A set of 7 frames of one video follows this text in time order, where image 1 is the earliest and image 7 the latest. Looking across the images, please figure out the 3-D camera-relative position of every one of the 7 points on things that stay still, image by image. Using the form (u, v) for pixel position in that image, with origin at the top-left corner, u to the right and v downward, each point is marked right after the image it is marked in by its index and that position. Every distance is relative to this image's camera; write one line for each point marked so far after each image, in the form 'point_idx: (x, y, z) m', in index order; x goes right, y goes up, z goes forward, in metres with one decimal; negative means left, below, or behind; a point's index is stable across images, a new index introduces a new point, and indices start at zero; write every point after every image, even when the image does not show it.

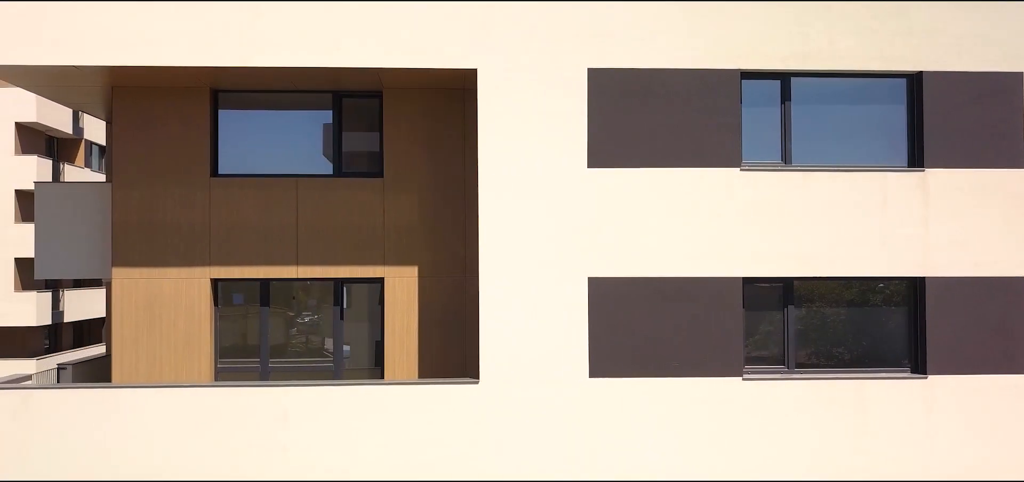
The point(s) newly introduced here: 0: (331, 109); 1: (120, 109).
0: (-2.0, +1.5, +7.3) m
1: (-4.3, +1.4, +7.1) m
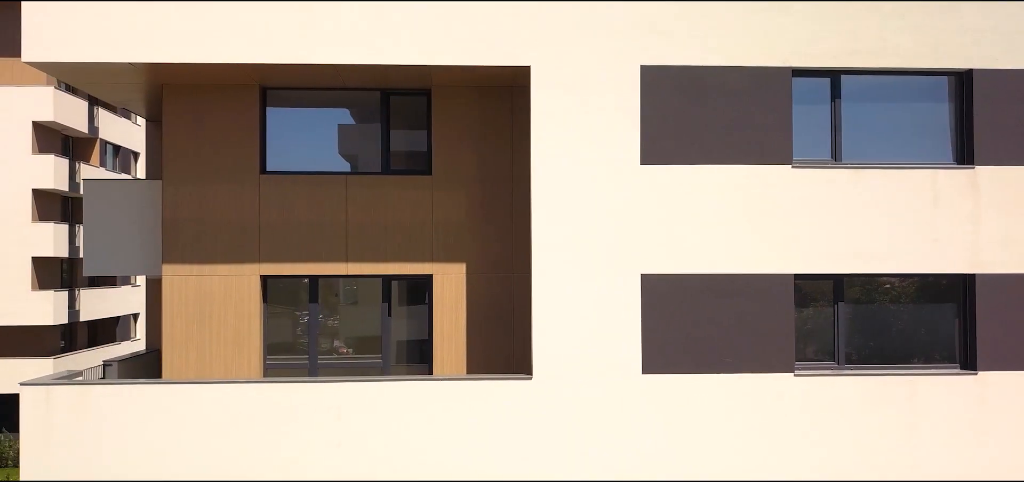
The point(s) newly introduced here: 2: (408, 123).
0: (-1.5, +1.5, +7.4) m
1: (-3.7, +1.5, +7.1) m
2: (-1.2, +1.4, +7.4) m
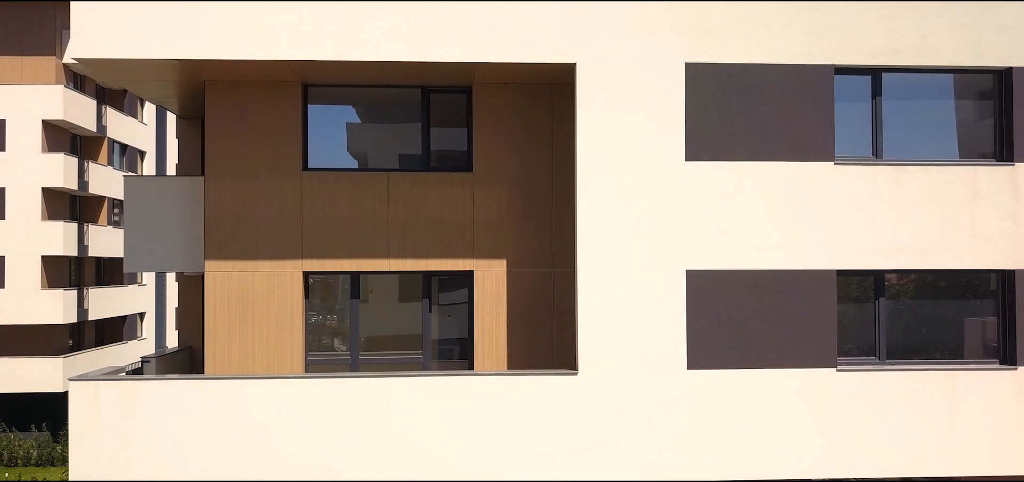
0: (-1.1, +1.6, +7.4) m
1: (-3.3, +1.5, +7.1) m
2: (-0.7, +1.4, +7.5) m
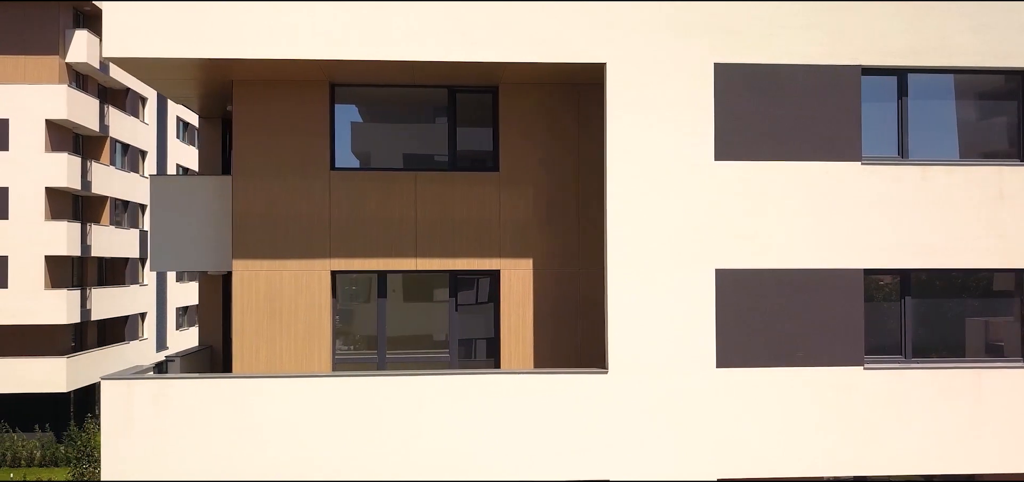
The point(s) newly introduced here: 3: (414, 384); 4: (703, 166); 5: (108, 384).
0: (-0.8, +1.6, +7.4) m
1: (-3.0, +1.5, +7.2) m
2: (-0.4, +1.4, +7.5) m
3: (-1.0, -1.4, +6.3) m
4: (+1.9, +0.8, +6.5) m
5: (-3.8, -1.3, +6.1) m
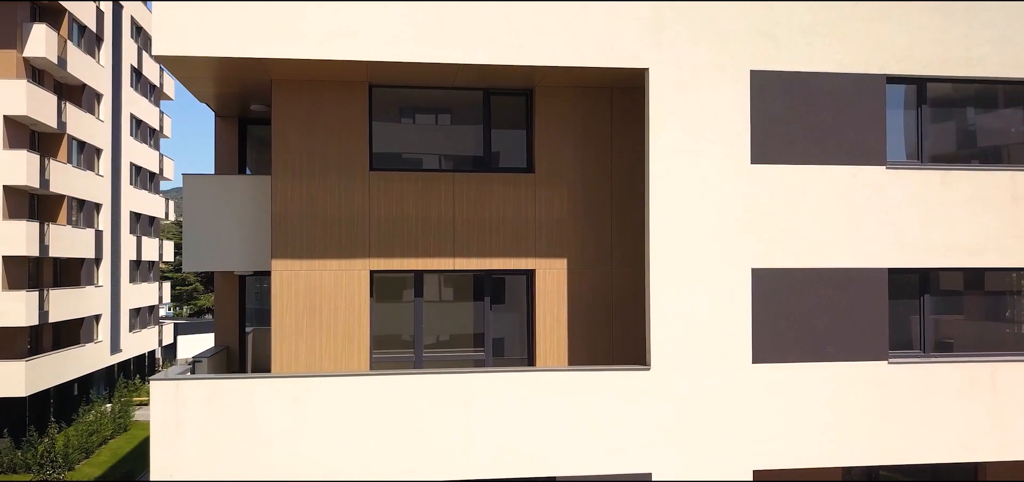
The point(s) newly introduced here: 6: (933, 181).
0: (-0.4, +1.6, +7.5) m
1: (-2.6, +1.5, +7.1) m
2: (0.0, +1.4, +7.6) m
3: (-0.5, -1.4, +6.4) m
4: (+2.4, +0.8, +6.7) m
5: (-3.3, -1.3, +6.0) m
6: (+4.5, +0.6, +7.0) m
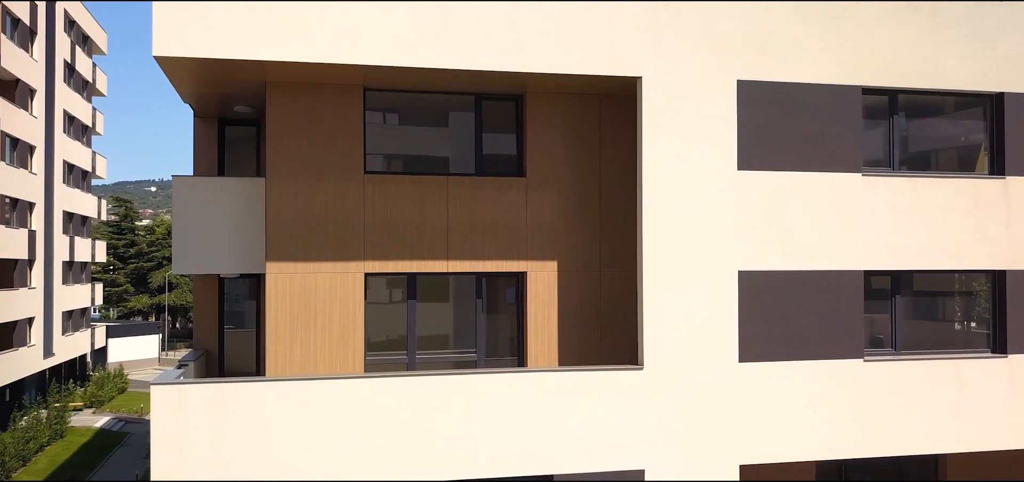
0: (-0.4, +1.5, +7.6) m
1: (-2.6, +1.5, +7.1) m
2: (-0.1, +1.4, +7.7) m
3: (-0.5, -1.4, +6.5) m
4: (+2.3, +0.7, +7.0) m
5: (-3.3, -1.4, +5.9) m
6: (+4.5, +0.6, +7.4) m
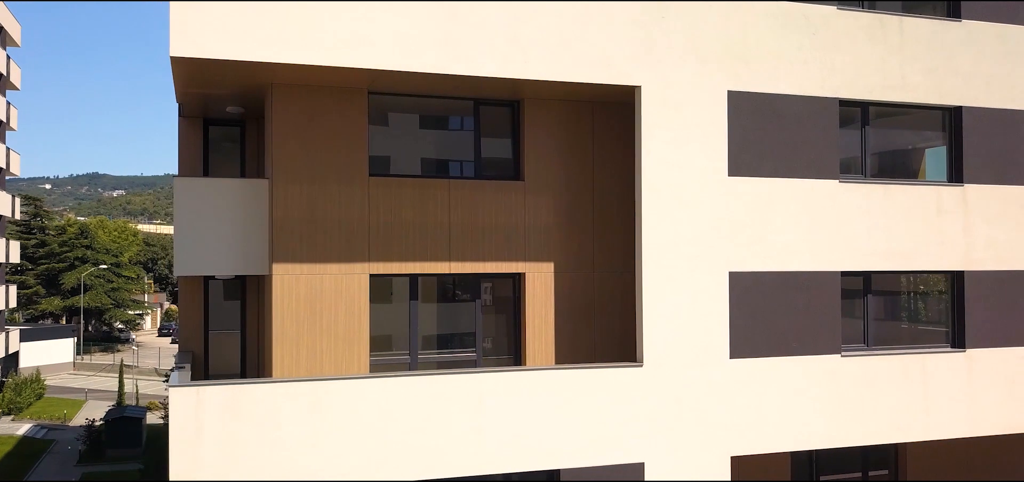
0: (-0.5, +1.5, +7.8) m
1: (-2.6, +1.5, +7.1) m
2: (-0.2, +1.3, +7.9) m
3: (-0.5, -1.4, +6.7) m
4: (+2.4, +0.7, +7.4) m
5: (-3.2, -1.4, +5.9) m
6: (+4.5, +0.6, +7.9) m
